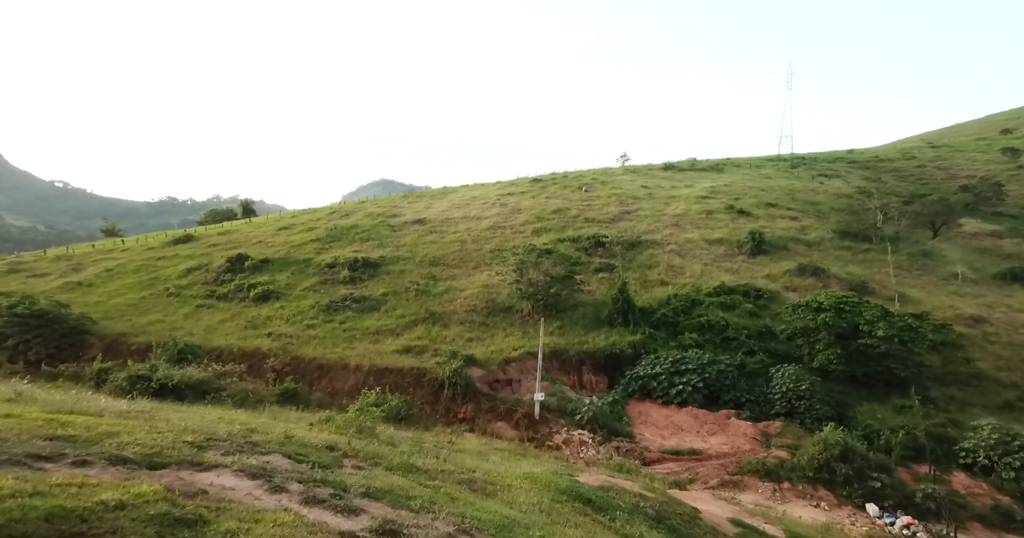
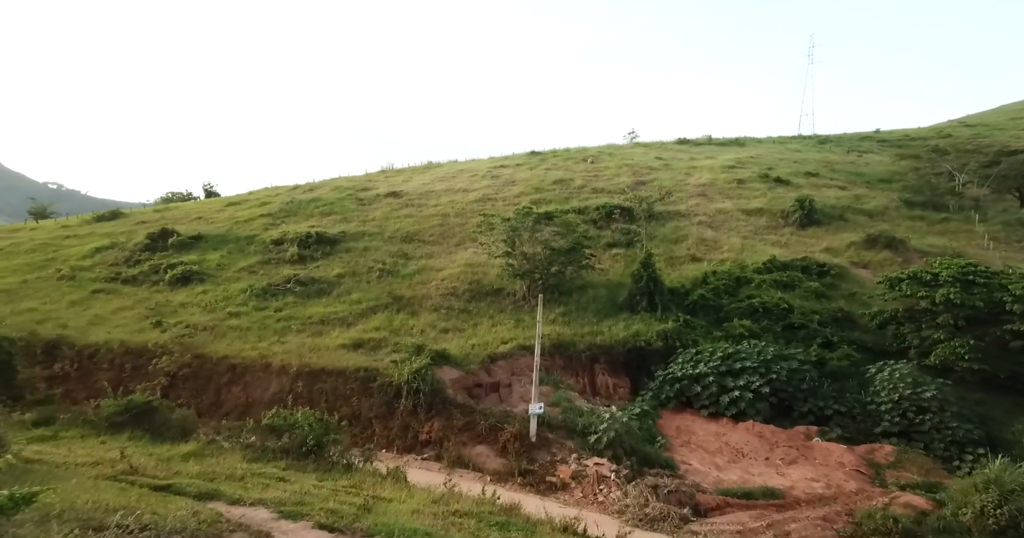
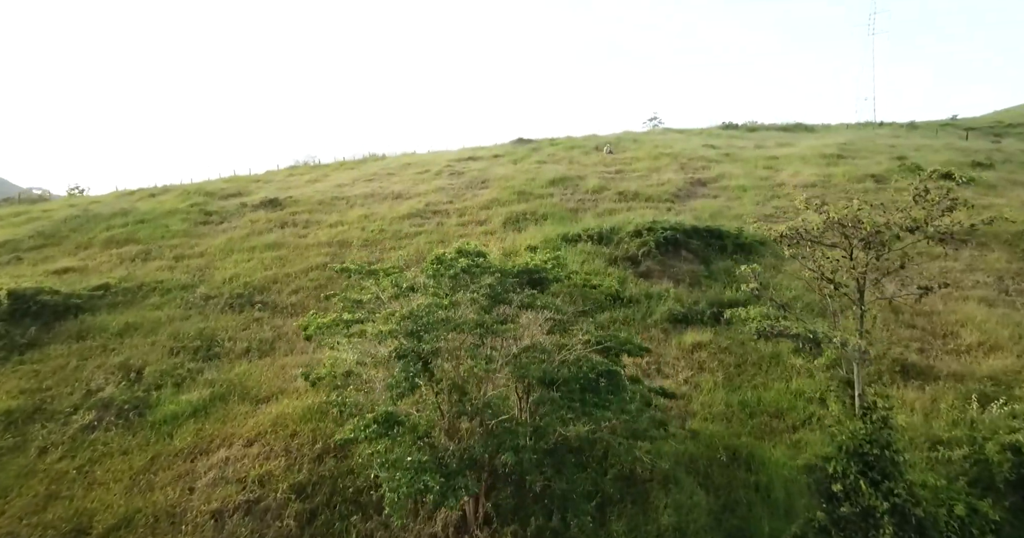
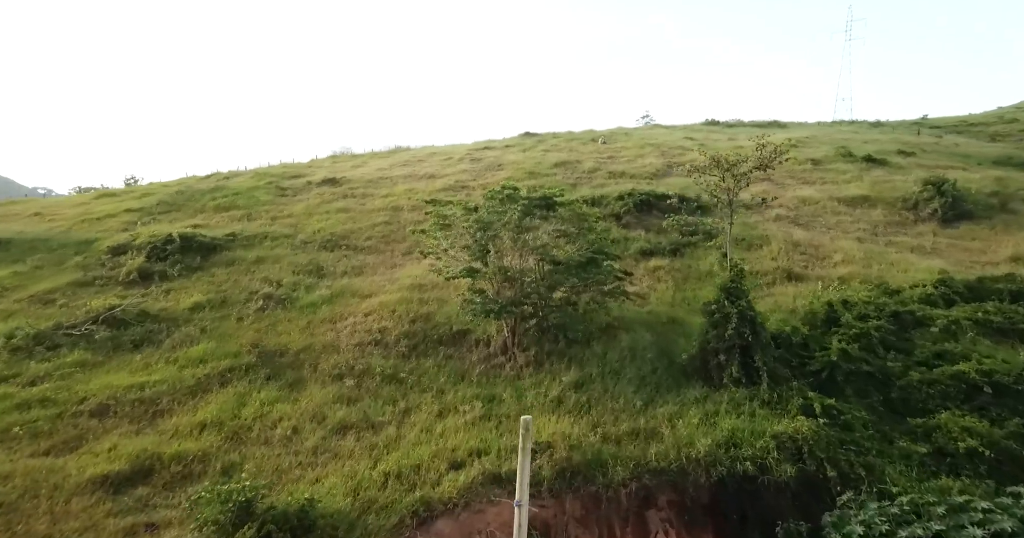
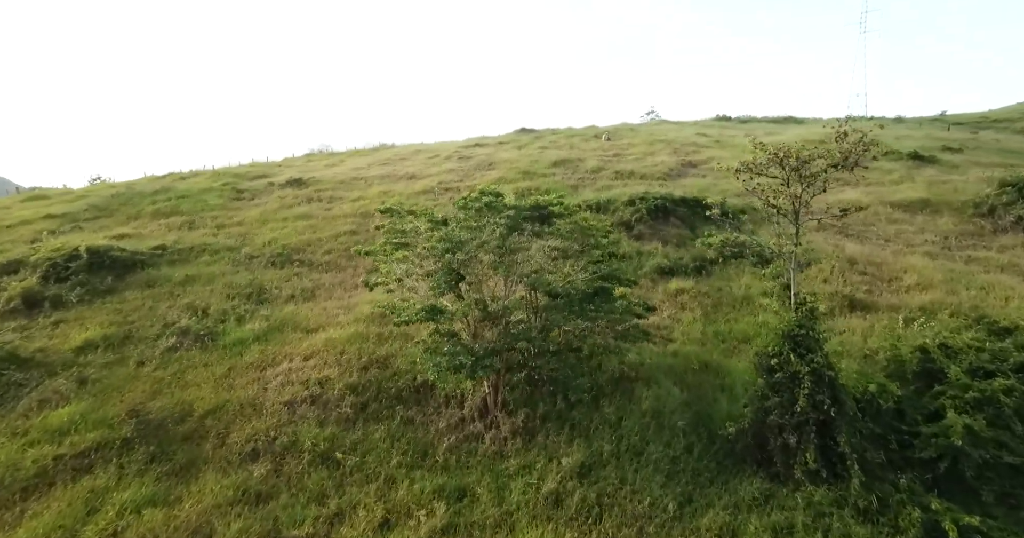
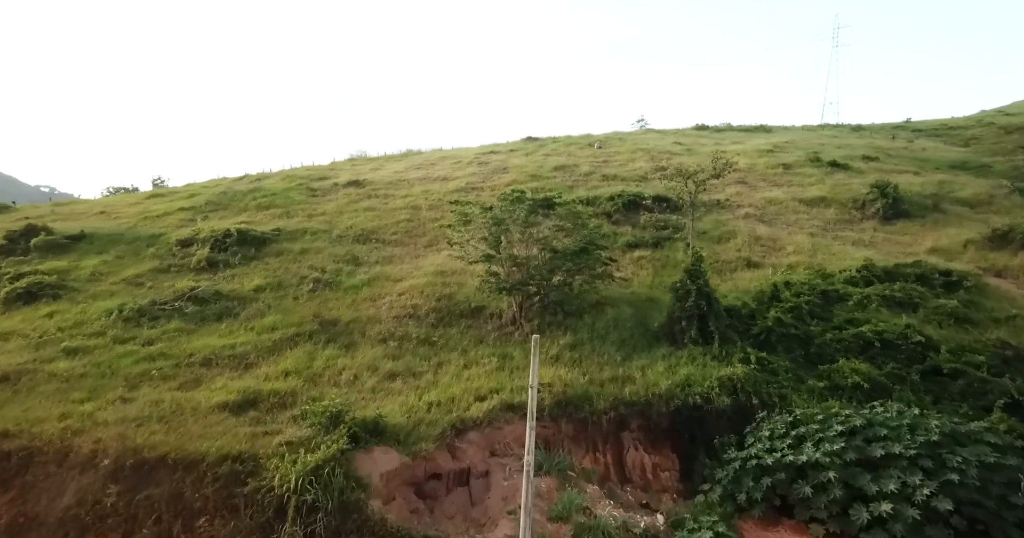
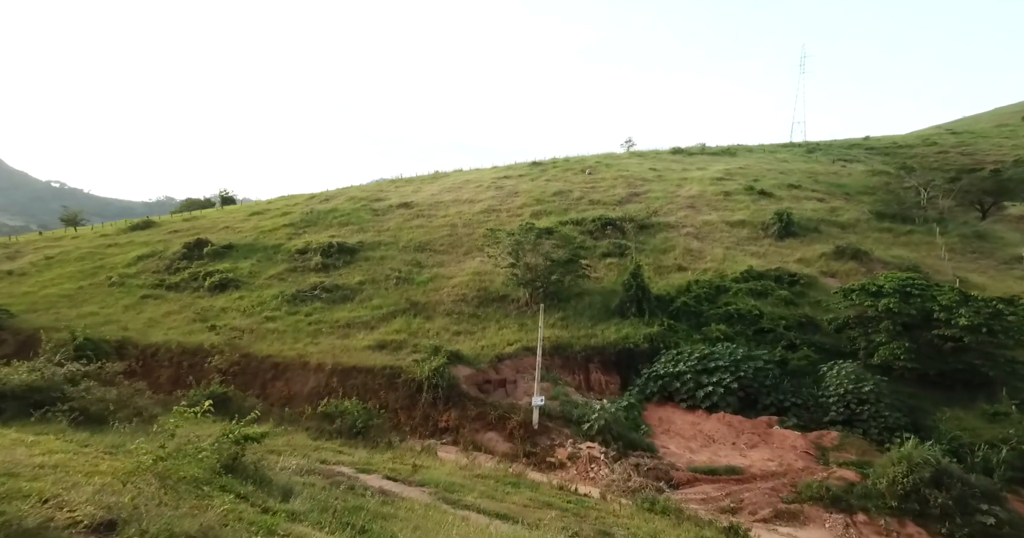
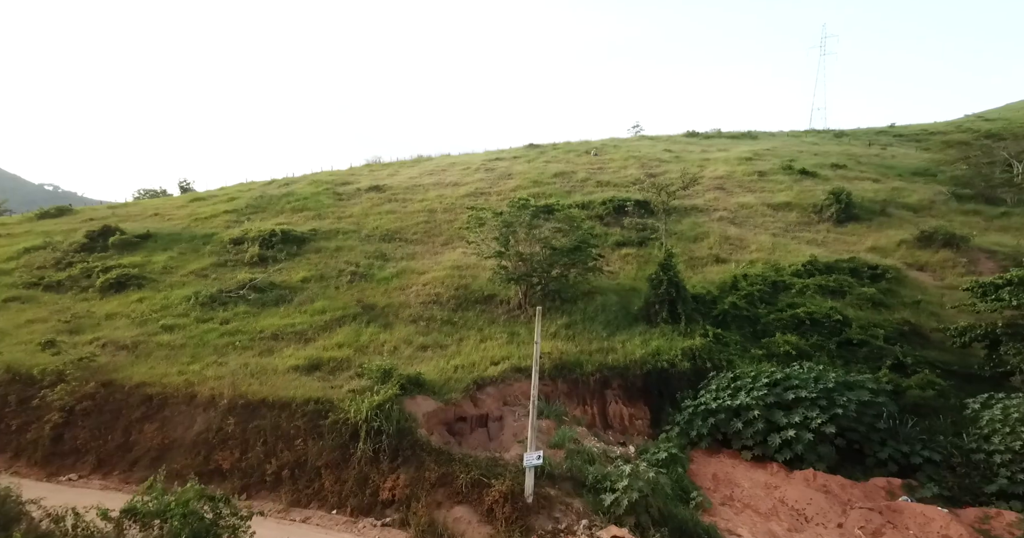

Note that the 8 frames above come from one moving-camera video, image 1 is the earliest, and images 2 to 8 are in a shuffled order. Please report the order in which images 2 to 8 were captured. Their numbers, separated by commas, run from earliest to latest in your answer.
7, 2, 8, 6, 4, 5, 3
